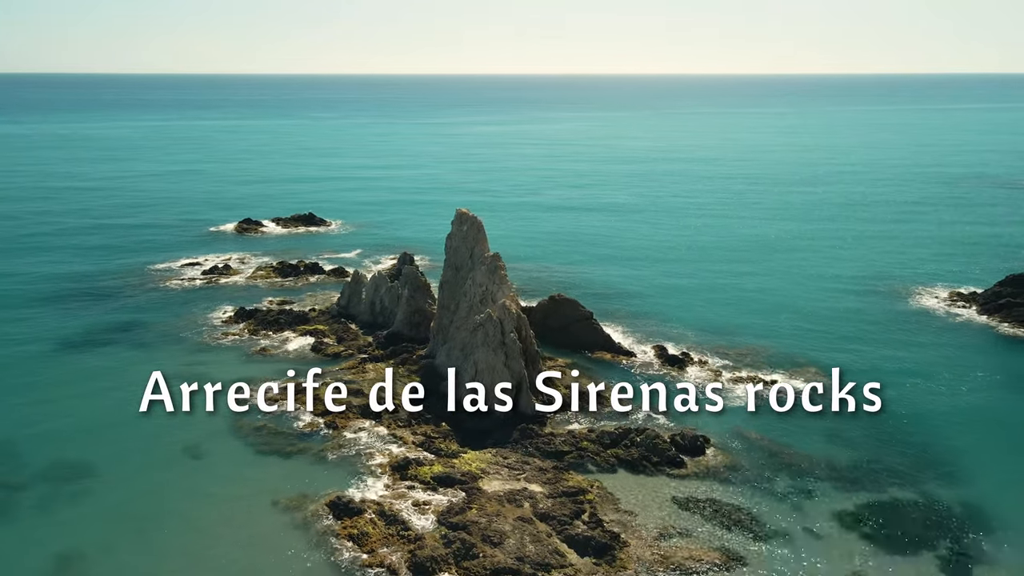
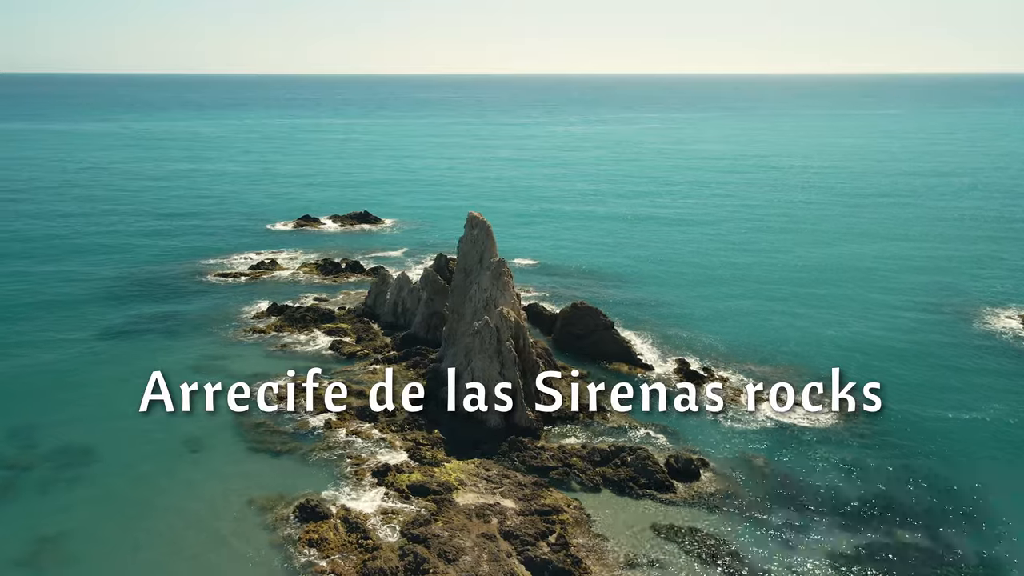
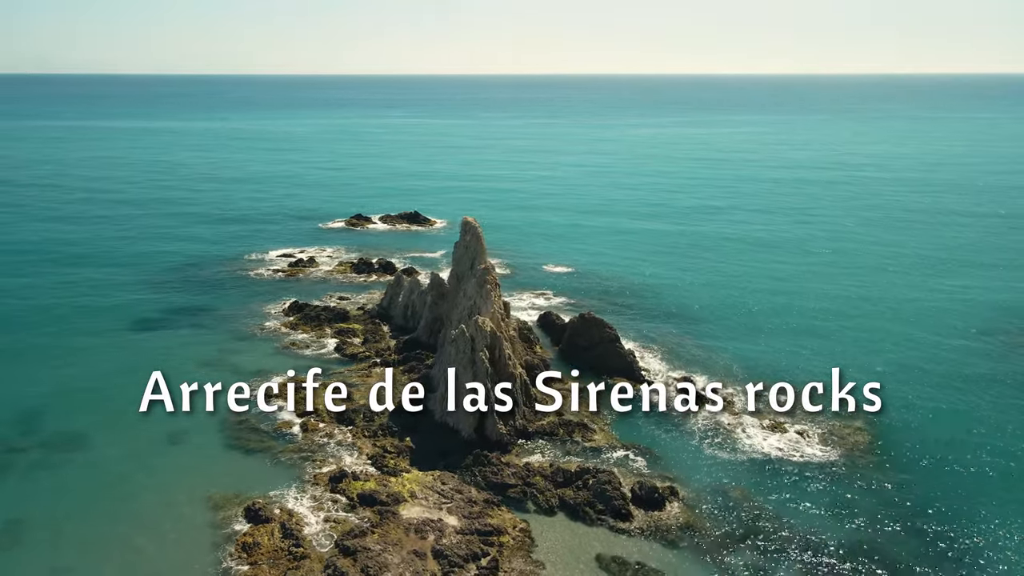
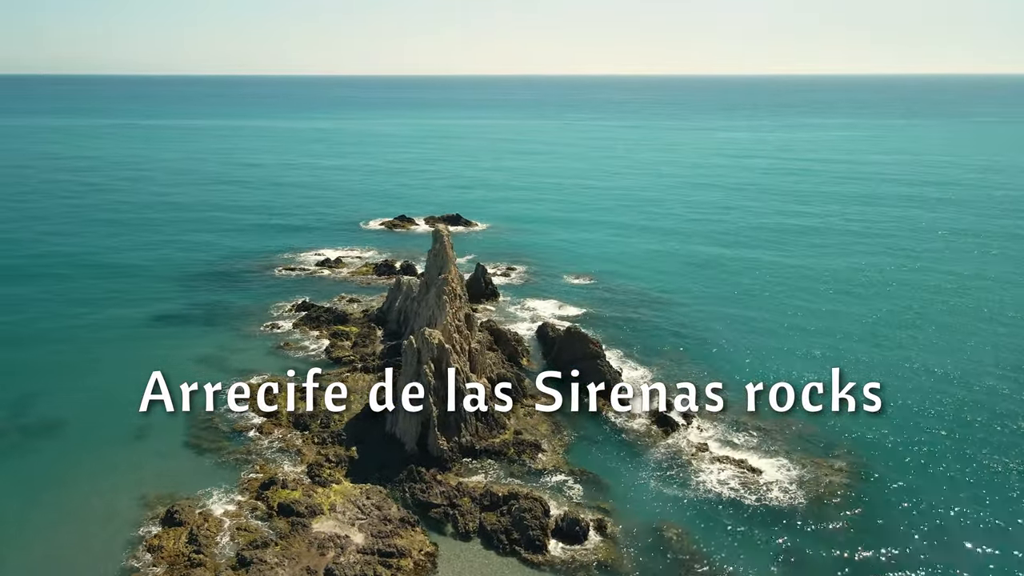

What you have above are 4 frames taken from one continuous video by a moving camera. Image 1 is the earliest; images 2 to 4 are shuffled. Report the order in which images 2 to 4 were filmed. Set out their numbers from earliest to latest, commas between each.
2, 3, 4
